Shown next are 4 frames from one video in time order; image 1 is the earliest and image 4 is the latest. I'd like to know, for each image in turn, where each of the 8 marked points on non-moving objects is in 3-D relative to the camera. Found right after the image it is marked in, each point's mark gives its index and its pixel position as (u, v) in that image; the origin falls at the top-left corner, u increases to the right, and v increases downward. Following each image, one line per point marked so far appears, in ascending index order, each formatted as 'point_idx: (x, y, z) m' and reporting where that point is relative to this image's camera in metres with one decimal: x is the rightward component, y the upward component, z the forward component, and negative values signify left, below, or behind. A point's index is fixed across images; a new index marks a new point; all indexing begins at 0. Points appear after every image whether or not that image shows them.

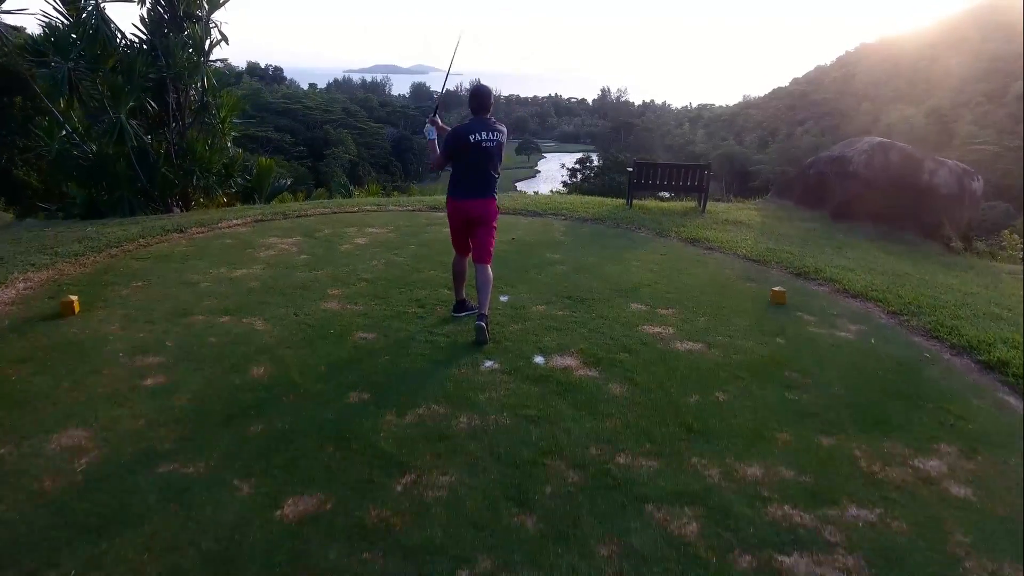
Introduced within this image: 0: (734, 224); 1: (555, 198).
0: (+1.3, +0.4, +4.7) m
1: (+0.3, +0.6, +5.8) m
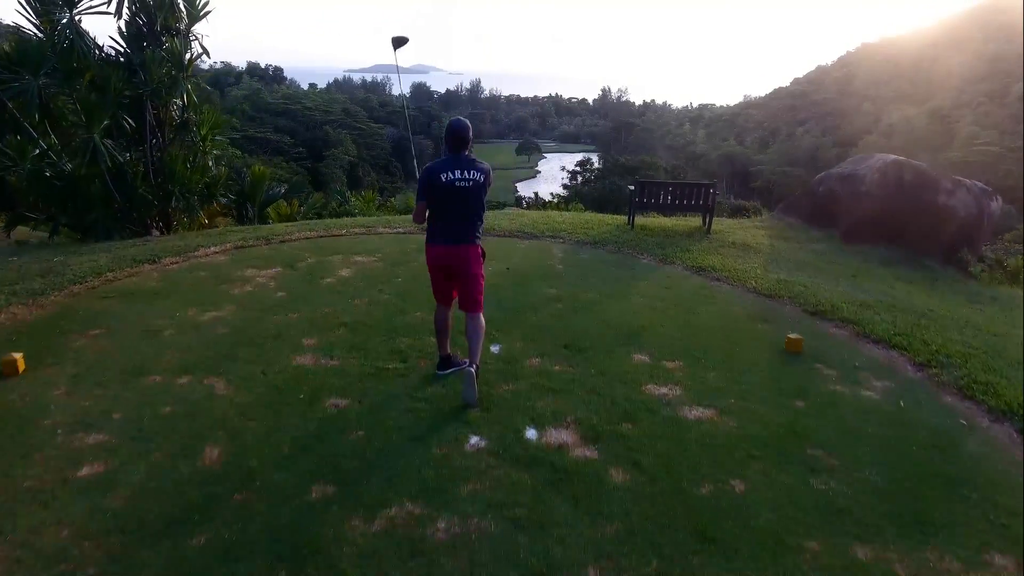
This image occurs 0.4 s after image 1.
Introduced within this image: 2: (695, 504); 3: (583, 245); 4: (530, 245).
0: (+1.3, +0.2, +4.5) m
1: (+0.3, +0.5, +5.6) m
2: (+0.4, -0.4, +1.5) m
3: (+0.4, +0.2, +4.4) m
4: (+0.1, +0.2, +4.4) m
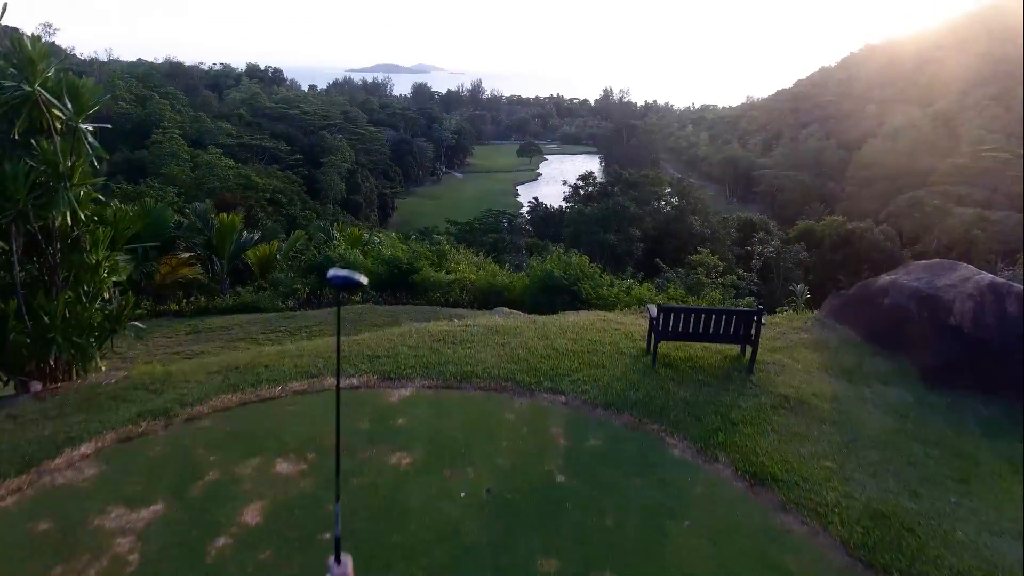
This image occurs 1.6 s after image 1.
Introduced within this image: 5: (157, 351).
0: (+1.3, -0.5, +3.5) m
1: (+0.2, -0.3, +4.6) m
2: (+0.3, -1.2, +0.5) m
3: (+0.4, -0.5, +3.4) m
4: (0.0, -0.5, +3.4) m
5: (-3.3, -0.6, +7.2) m
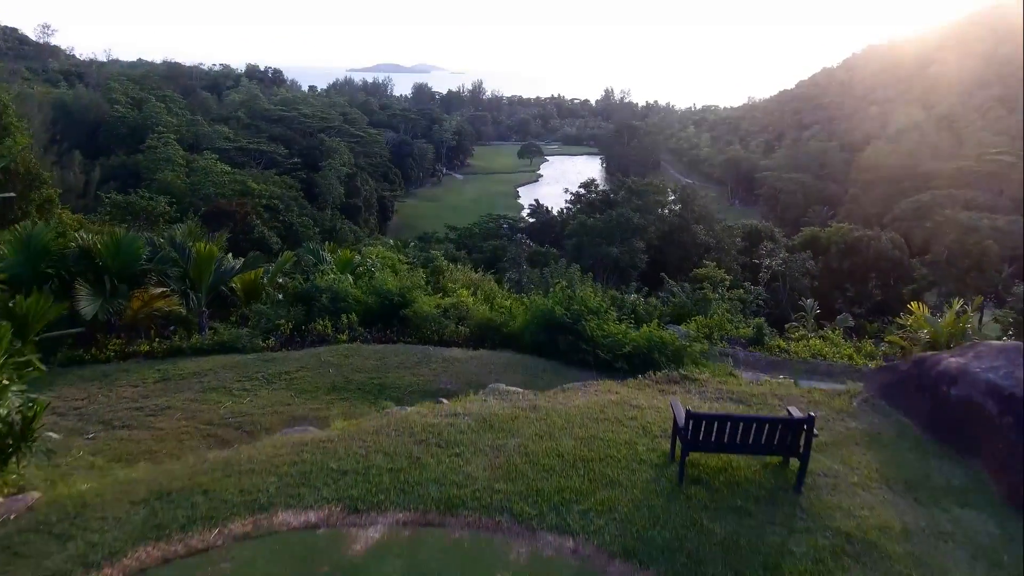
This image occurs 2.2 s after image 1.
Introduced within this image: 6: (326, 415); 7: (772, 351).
0: (+1.2, -0.9, +2.8) m
1: (+0.2, -0.7, +3.9) m
2: (+0.3, -1.6, -0.2) m
3: (+0.3, -0.9, +2.7) m
4: (0.0, -0.9, +2.7) m
5: (-3.4, -1.0, +6.5) m
6: (-1.6, -1.1, +6.4) m
7: (+4.9, -1.2, +14.6) m
